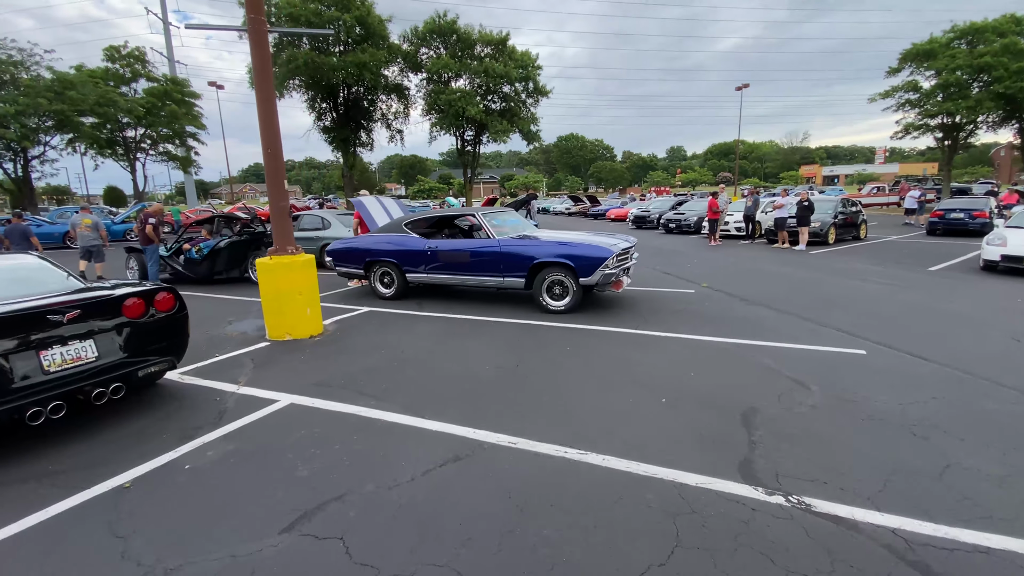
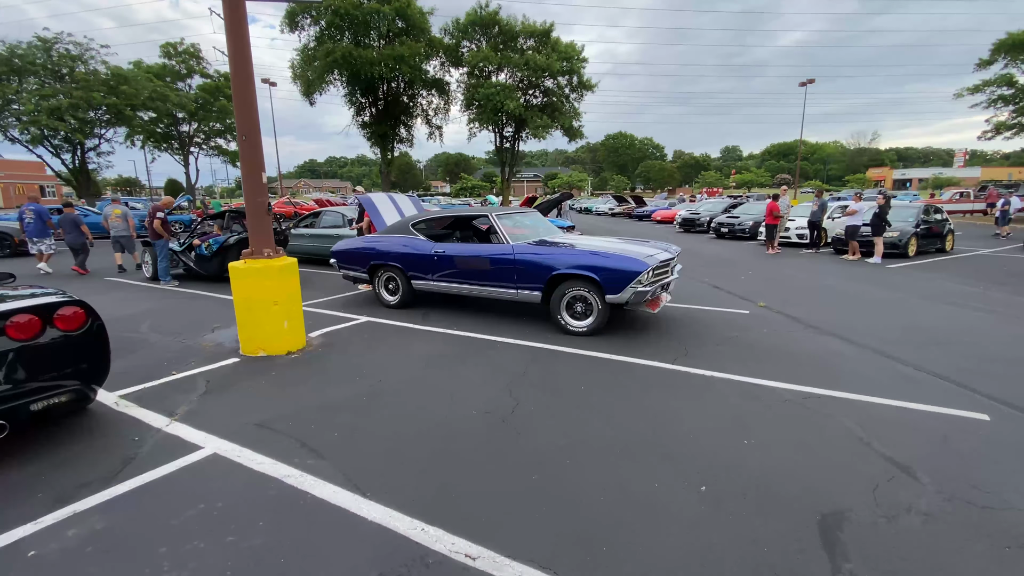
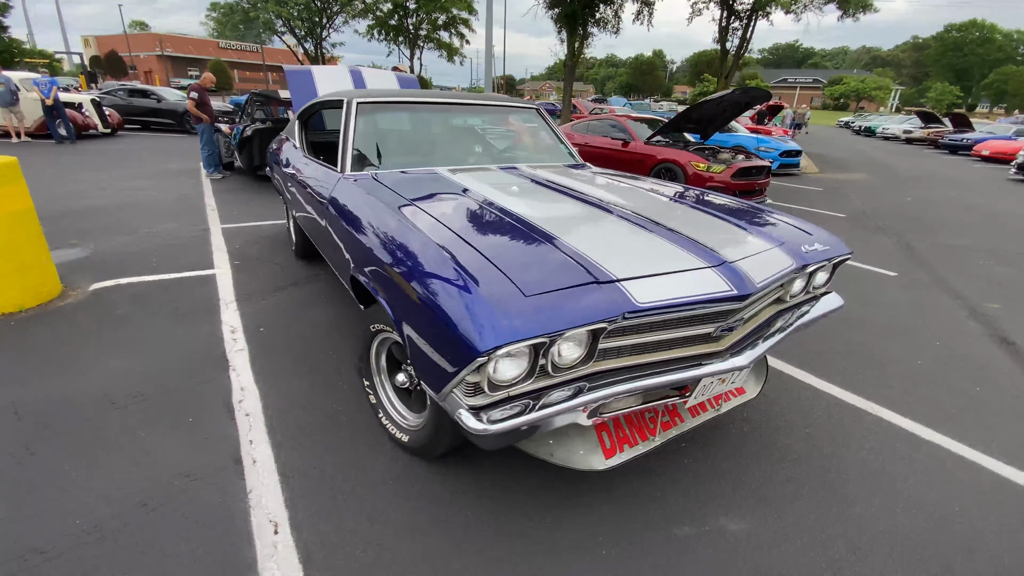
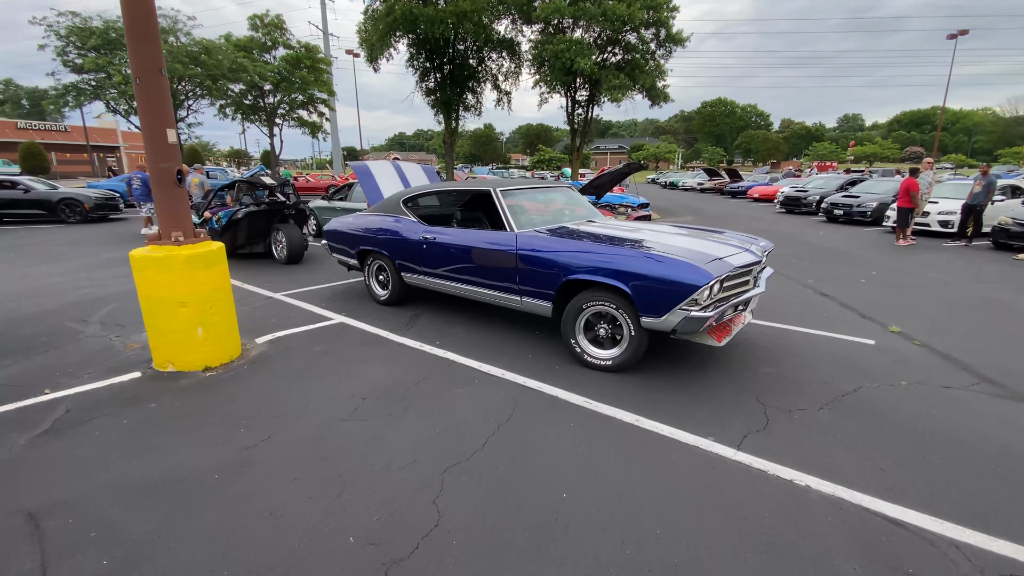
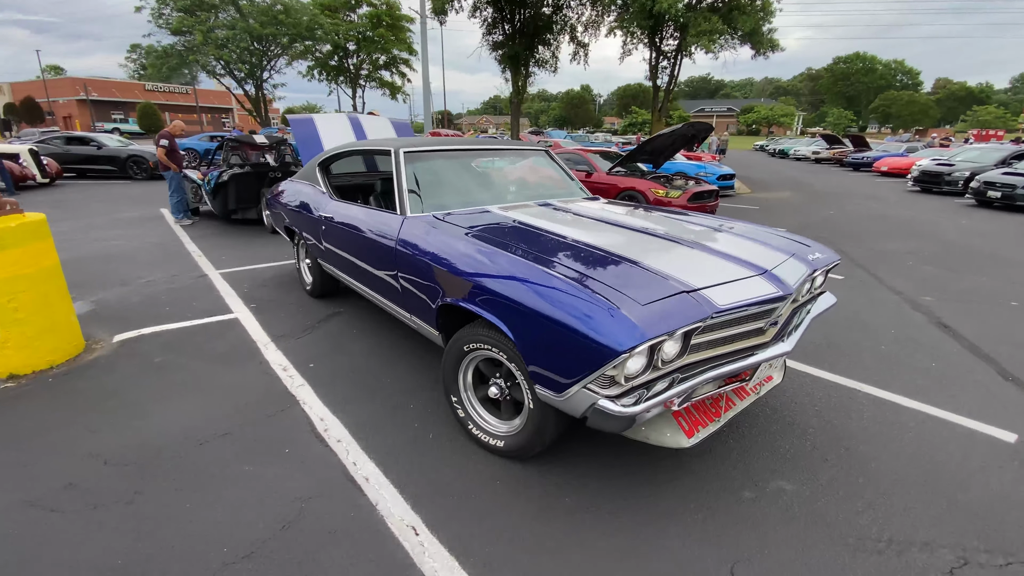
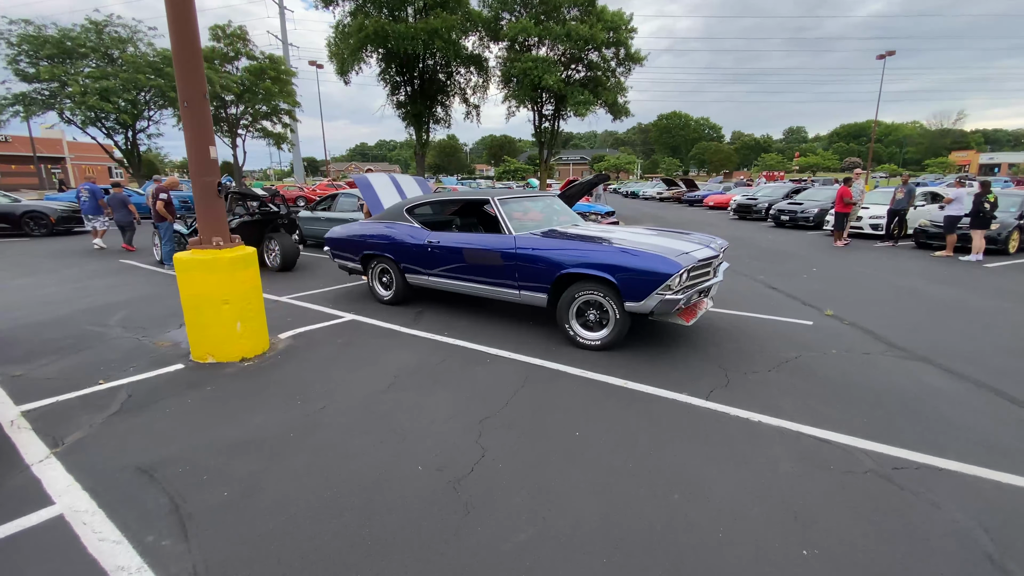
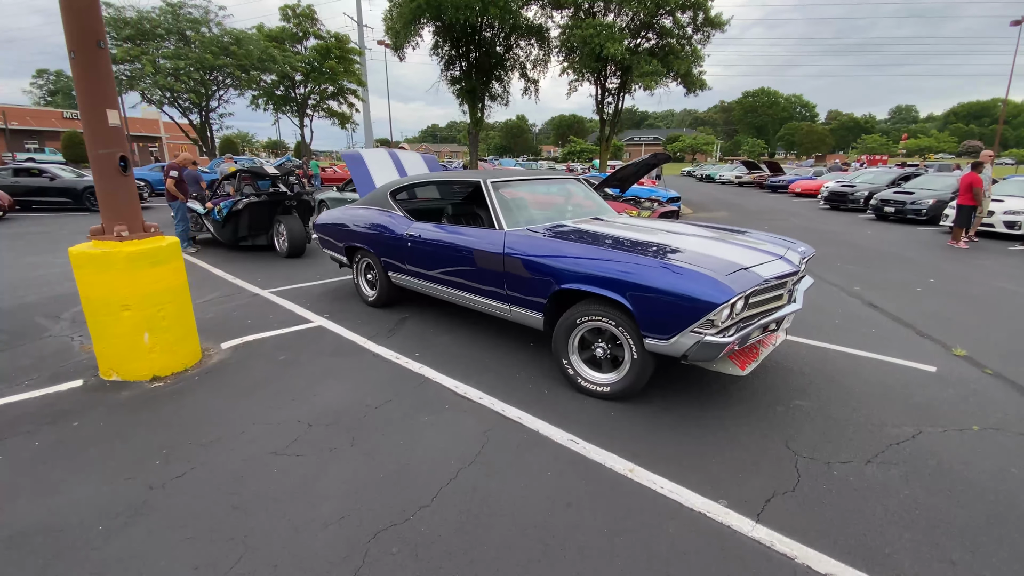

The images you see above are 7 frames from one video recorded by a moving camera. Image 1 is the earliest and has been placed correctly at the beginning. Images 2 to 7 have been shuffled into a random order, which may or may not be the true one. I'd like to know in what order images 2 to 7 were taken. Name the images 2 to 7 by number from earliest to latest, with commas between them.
2, 6, 4, 7, 5, 3
